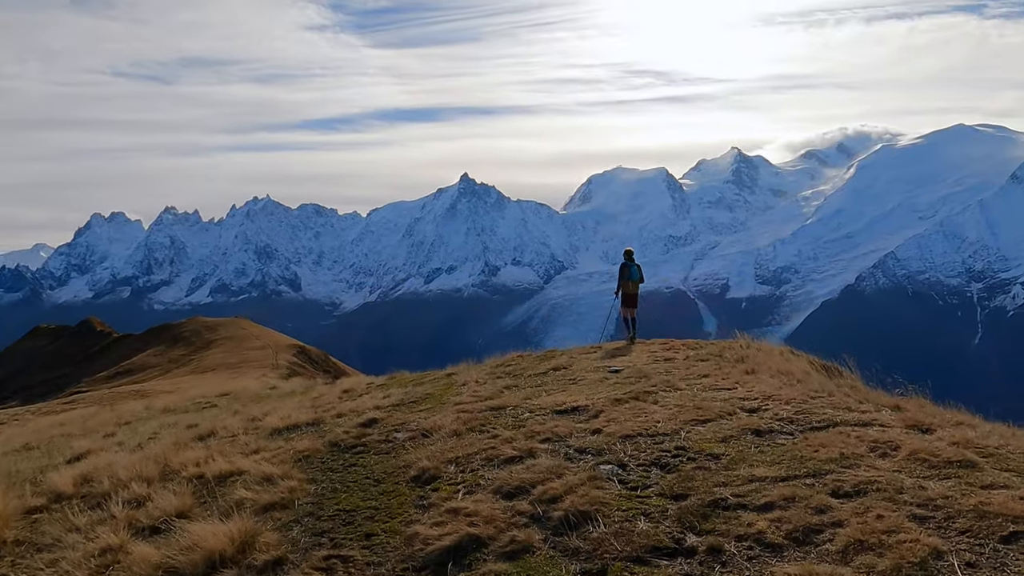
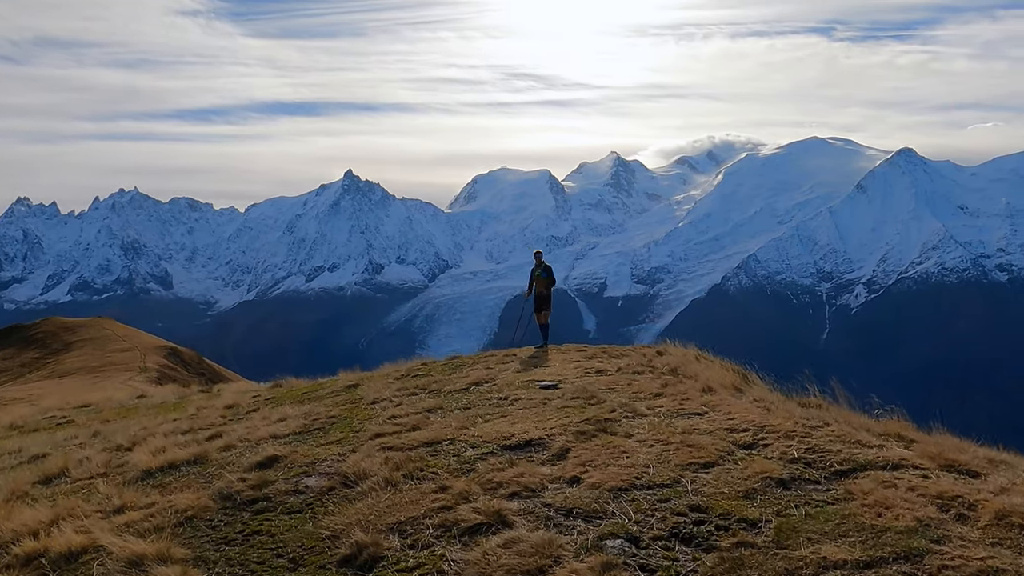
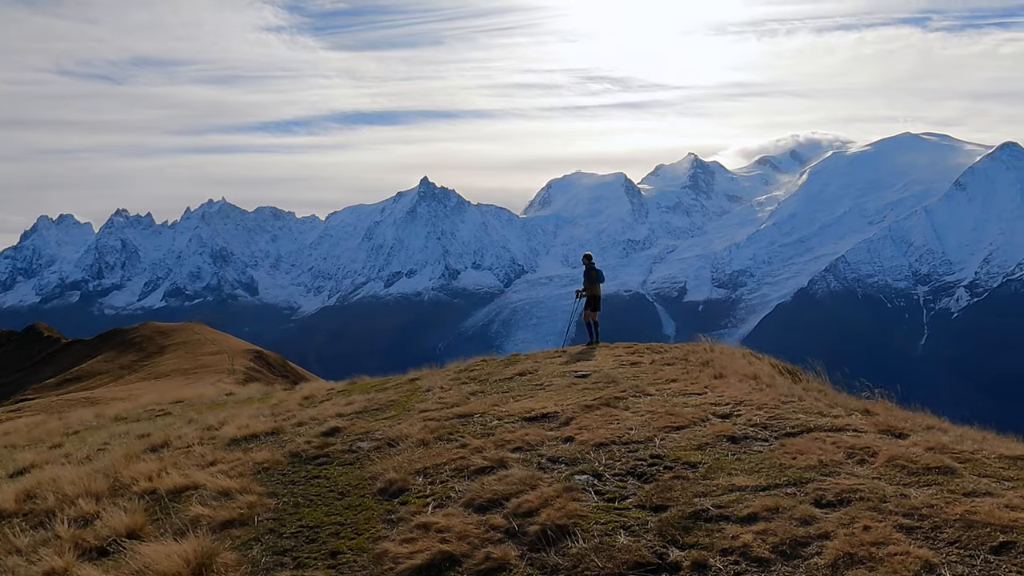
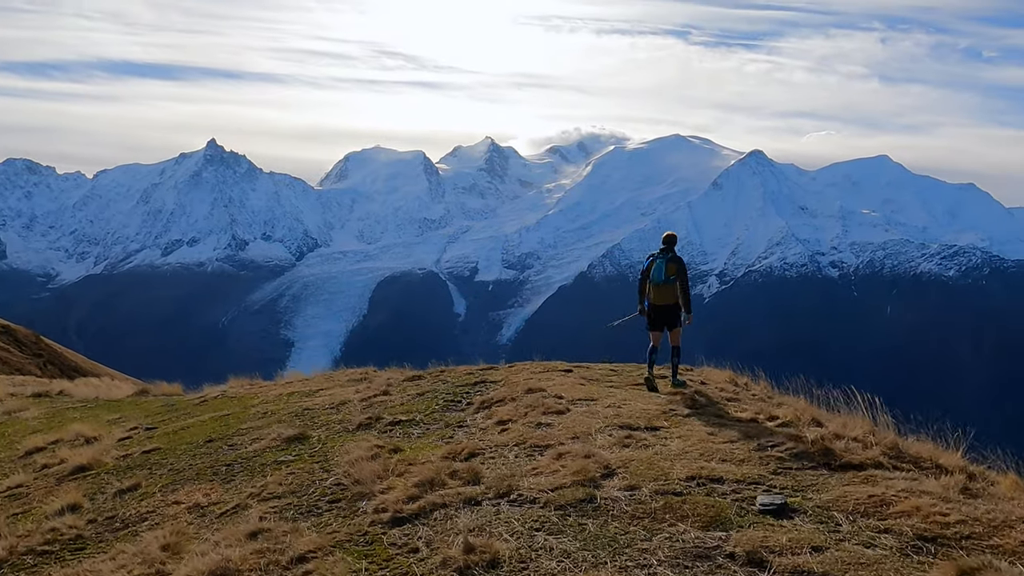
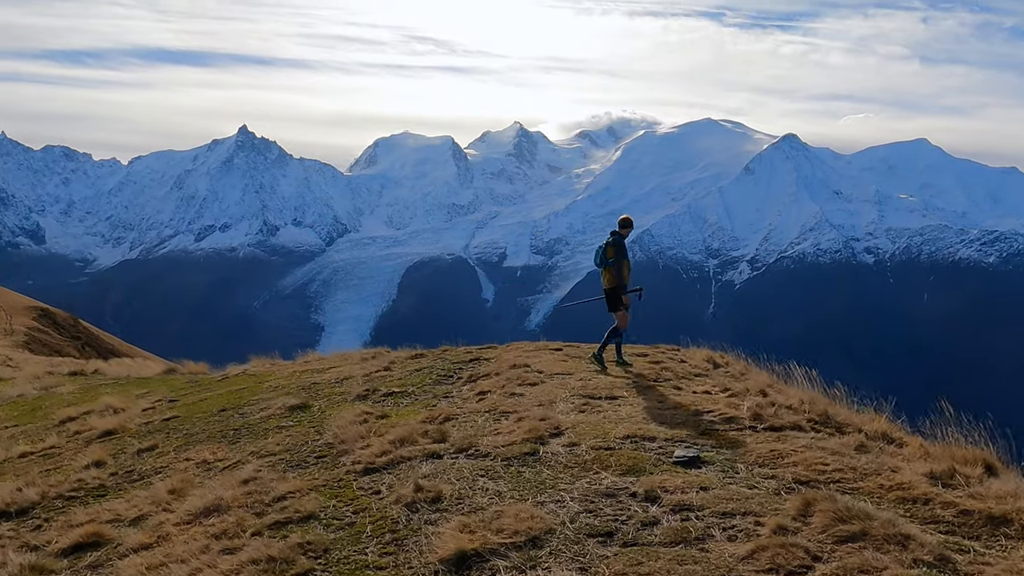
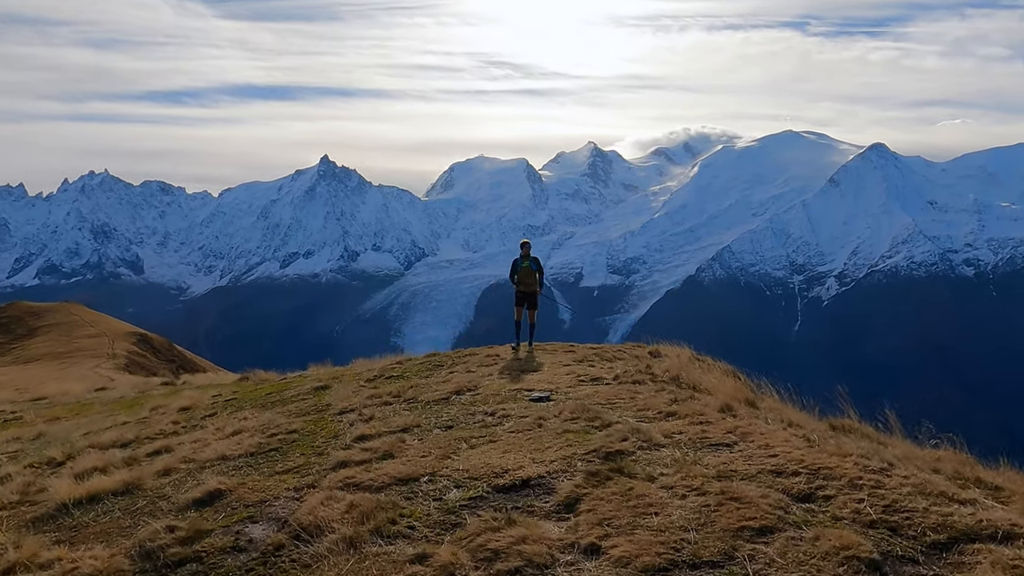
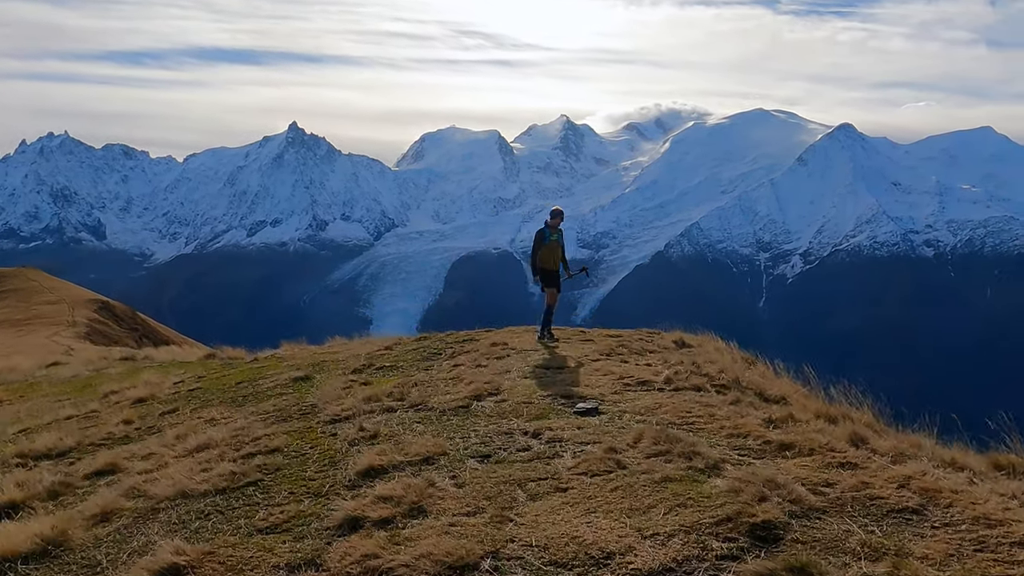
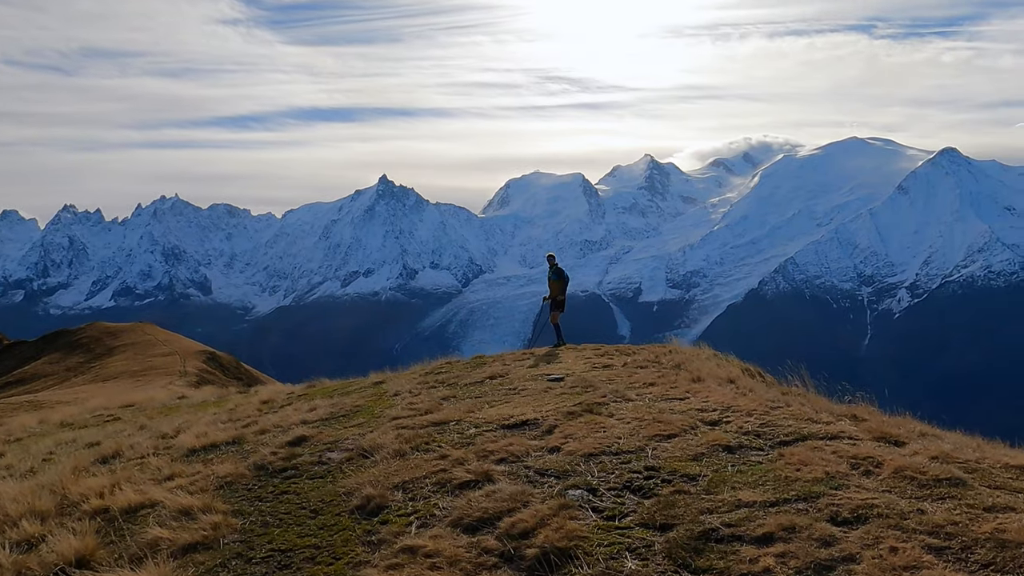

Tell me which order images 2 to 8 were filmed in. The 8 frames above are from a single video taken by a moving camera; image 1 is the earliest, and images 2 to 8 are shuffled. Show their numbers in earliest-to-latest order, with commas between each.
3, 8, 2, 6, 7, 5, 4
